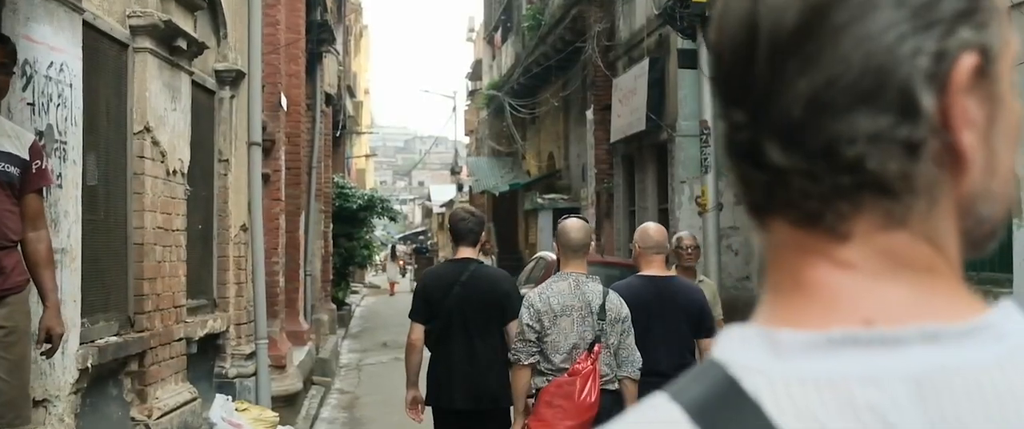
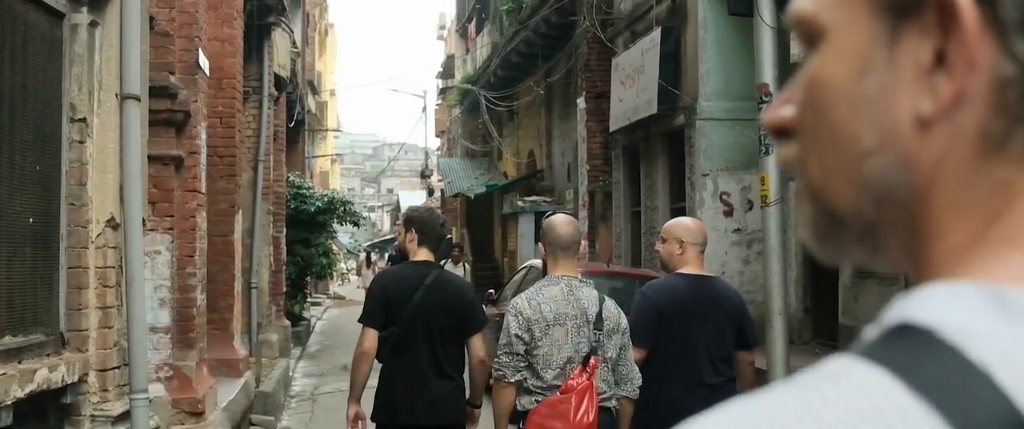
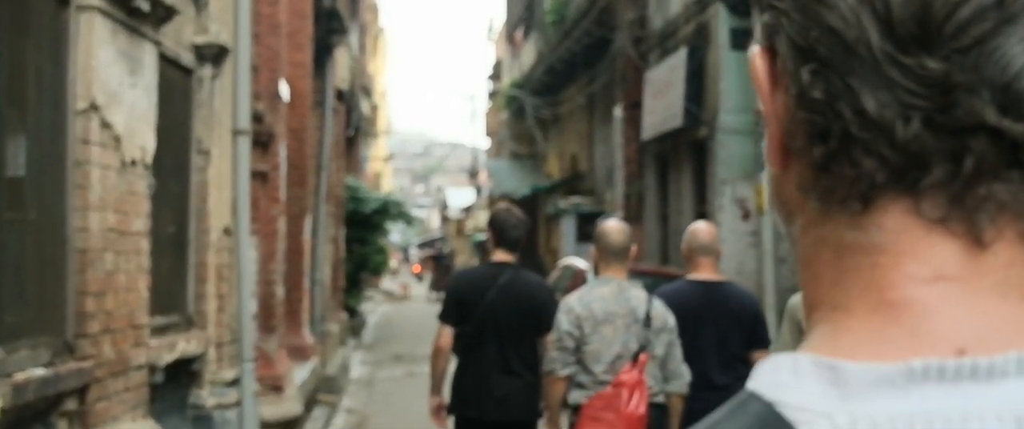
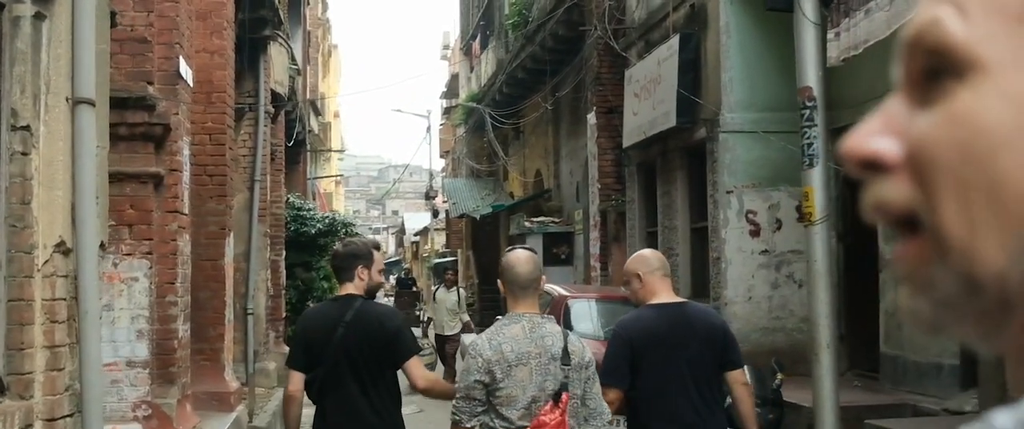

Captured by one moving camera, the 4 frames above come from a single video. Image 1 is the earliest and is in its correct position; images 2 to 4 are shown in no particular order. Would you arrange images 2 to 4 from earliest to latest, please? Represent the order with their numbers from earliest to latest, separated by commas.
3, 2, 4
